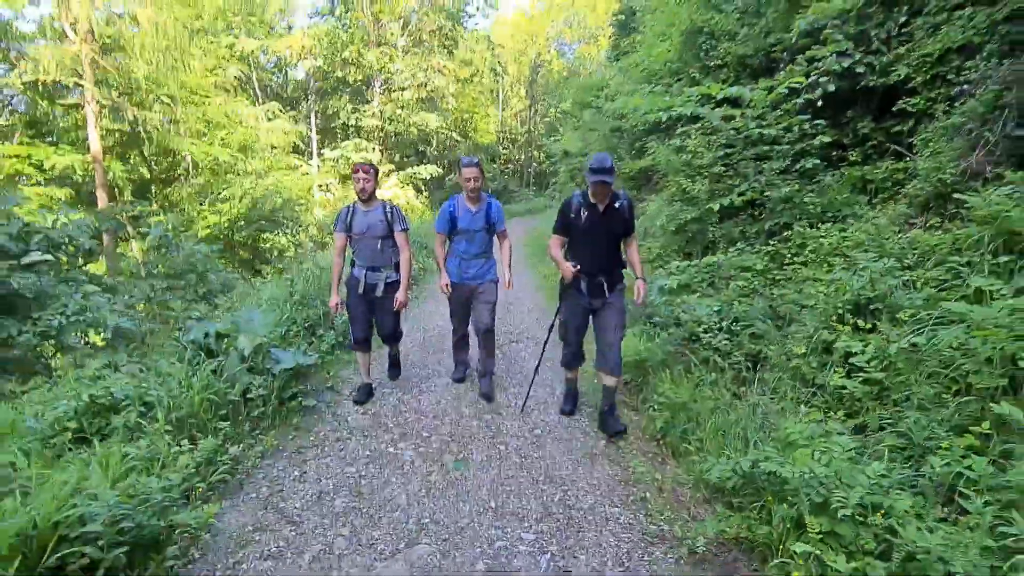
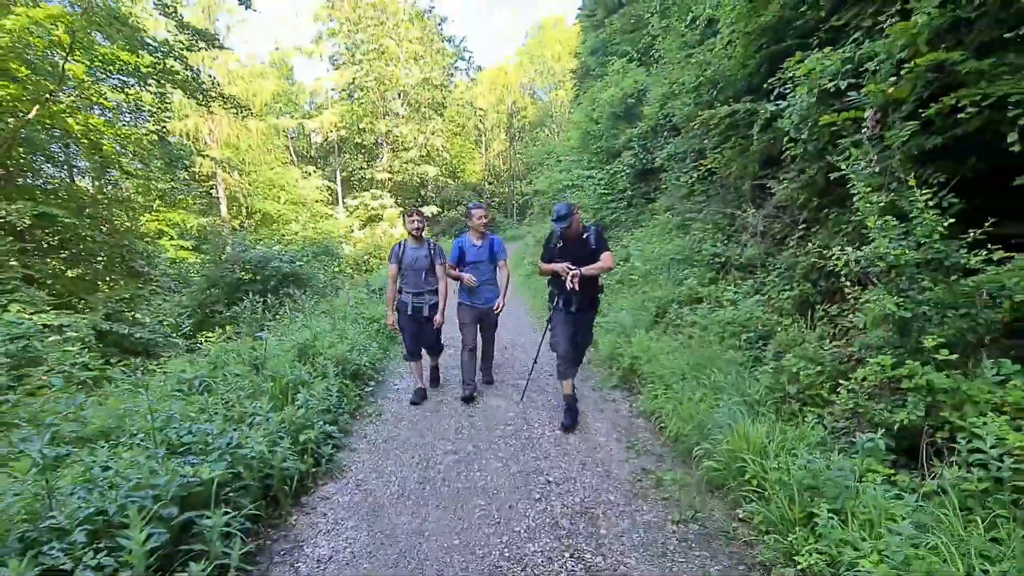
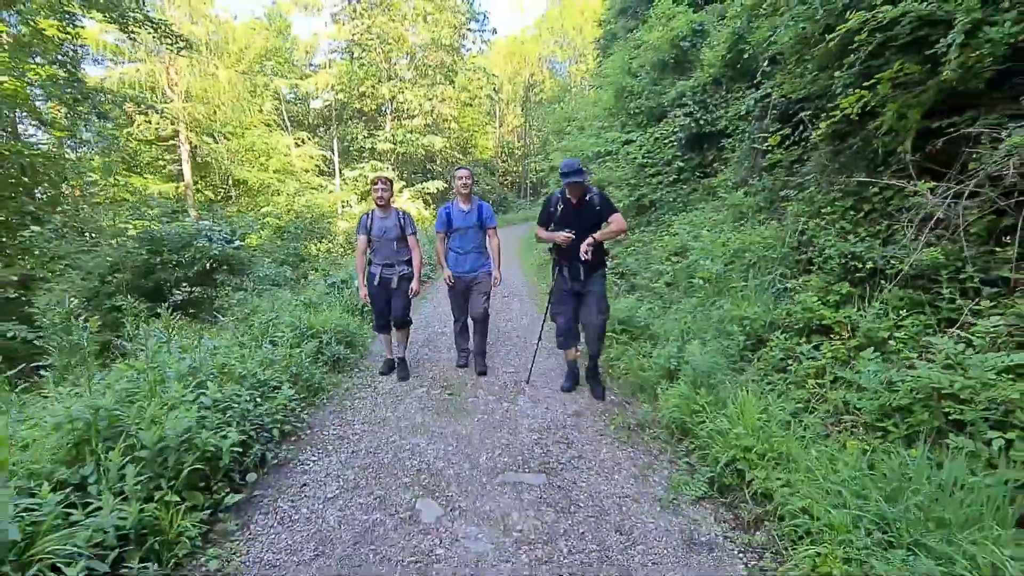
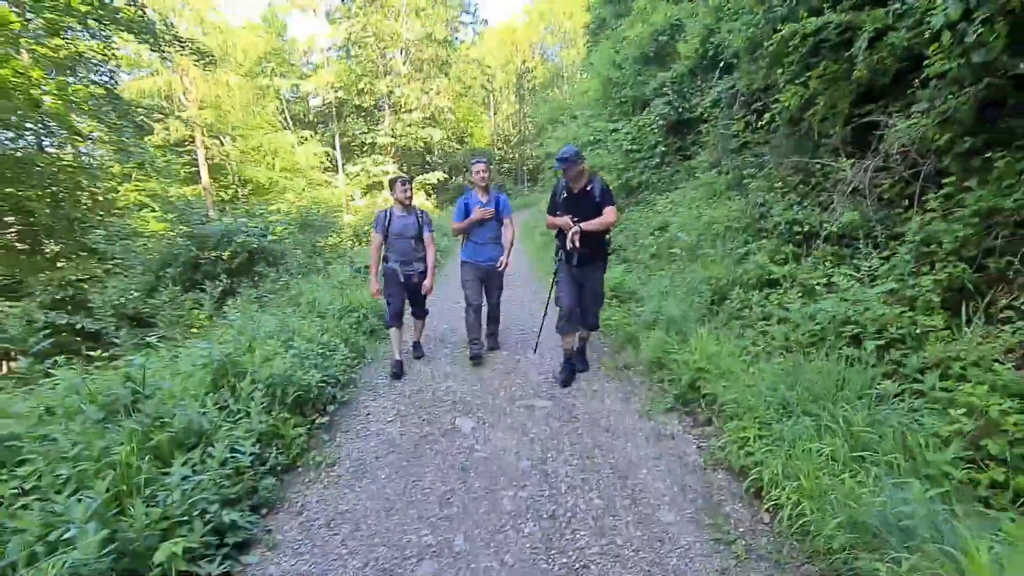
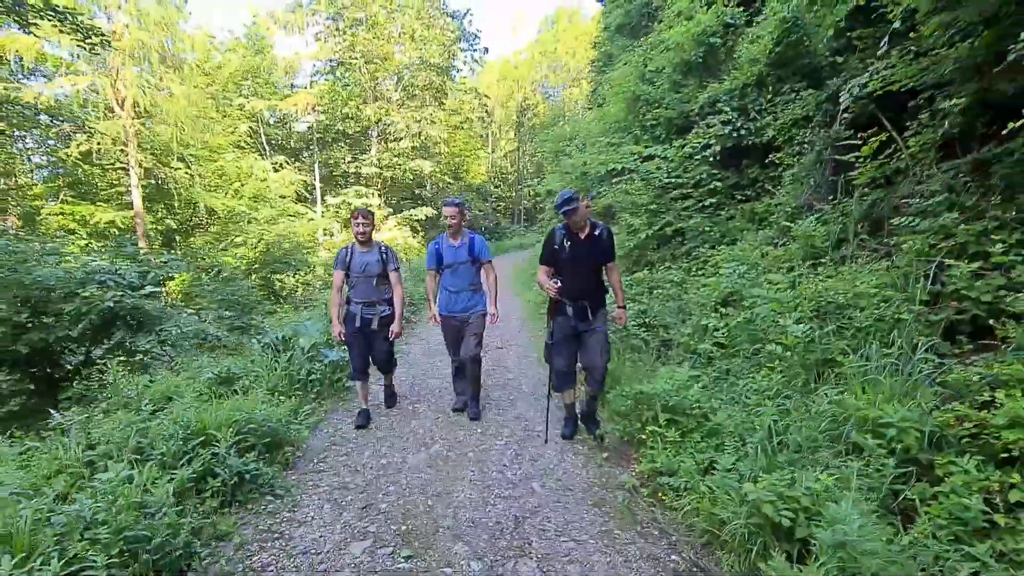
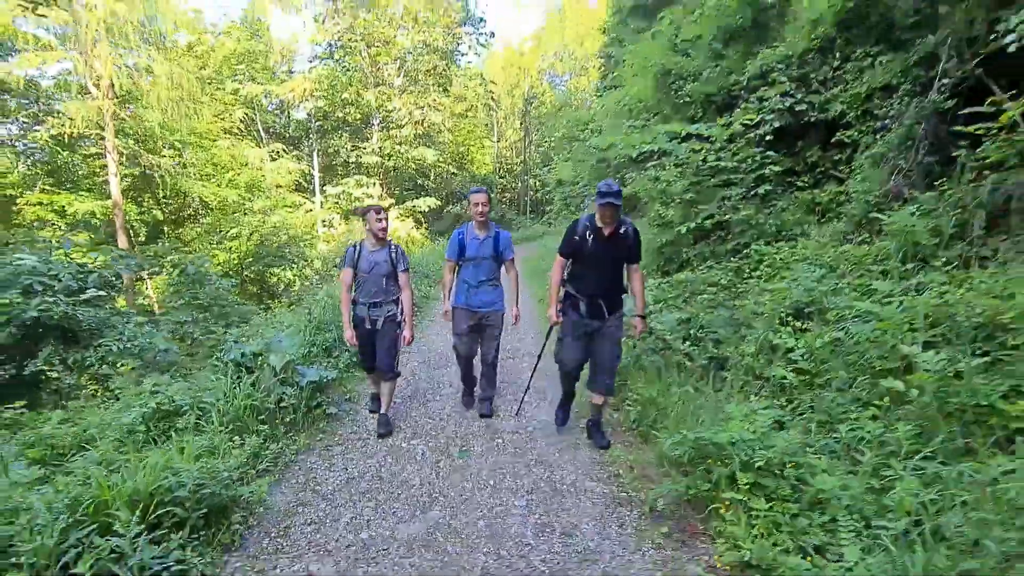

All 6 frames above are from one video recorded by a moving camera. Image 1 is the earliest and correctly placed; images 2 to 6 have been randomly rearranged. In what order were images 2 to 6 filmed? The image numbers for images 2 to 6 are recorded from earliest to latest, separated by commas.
6, 5, 3, 4, 2
